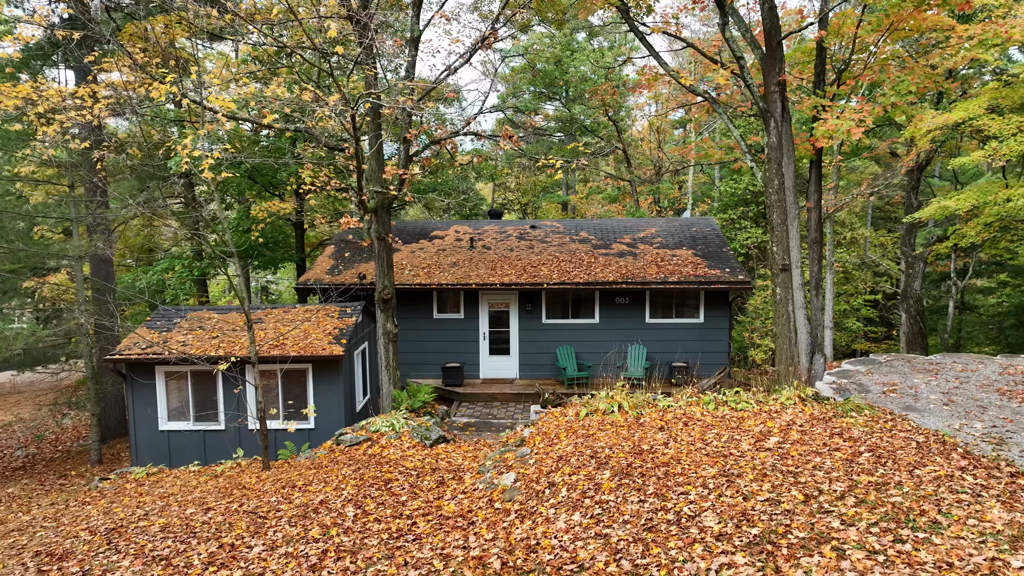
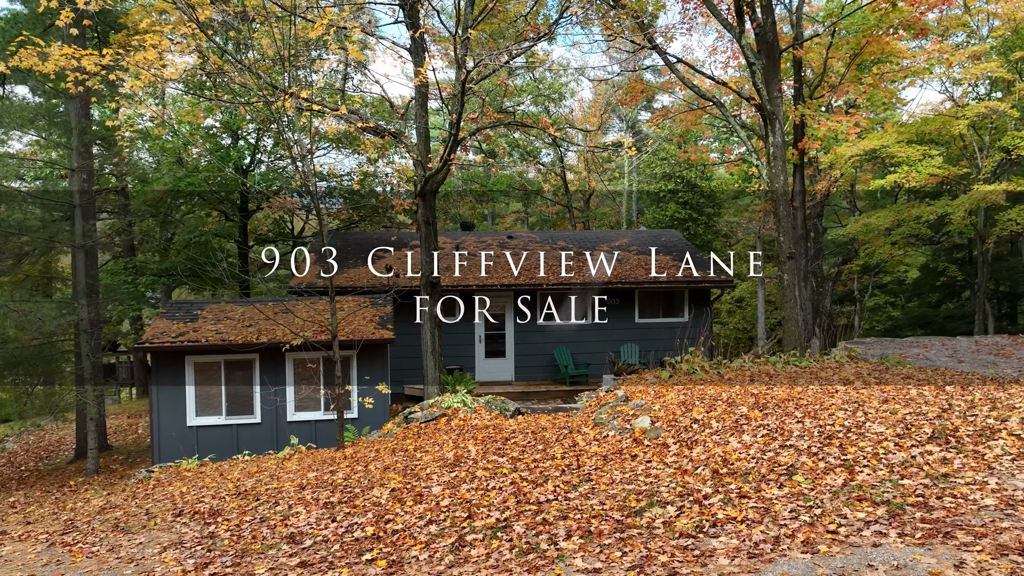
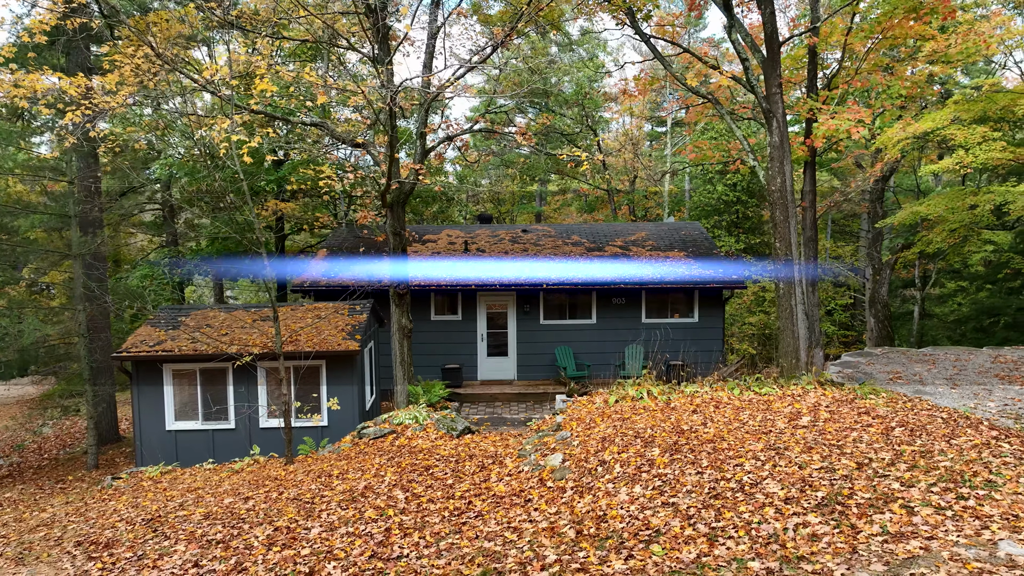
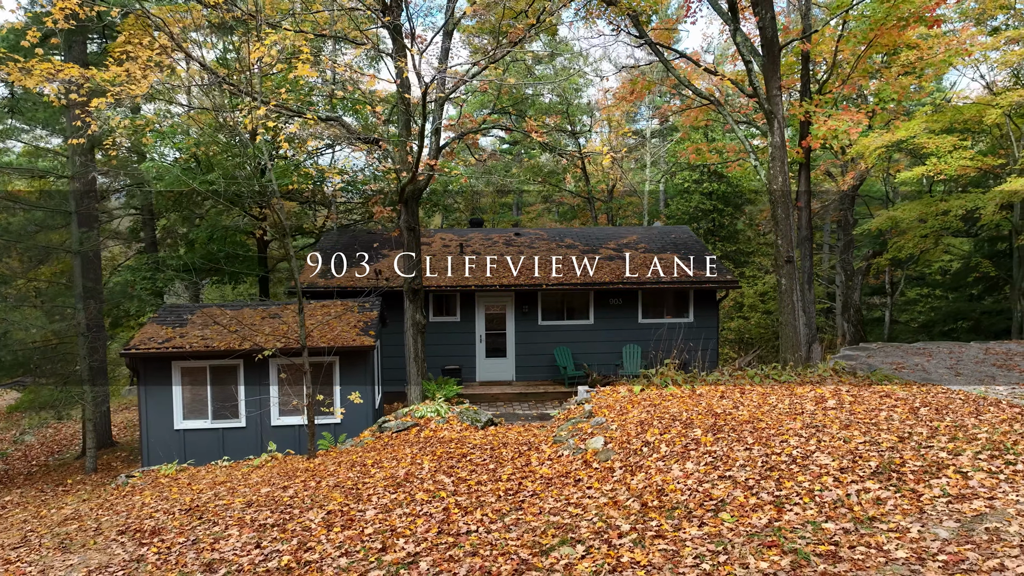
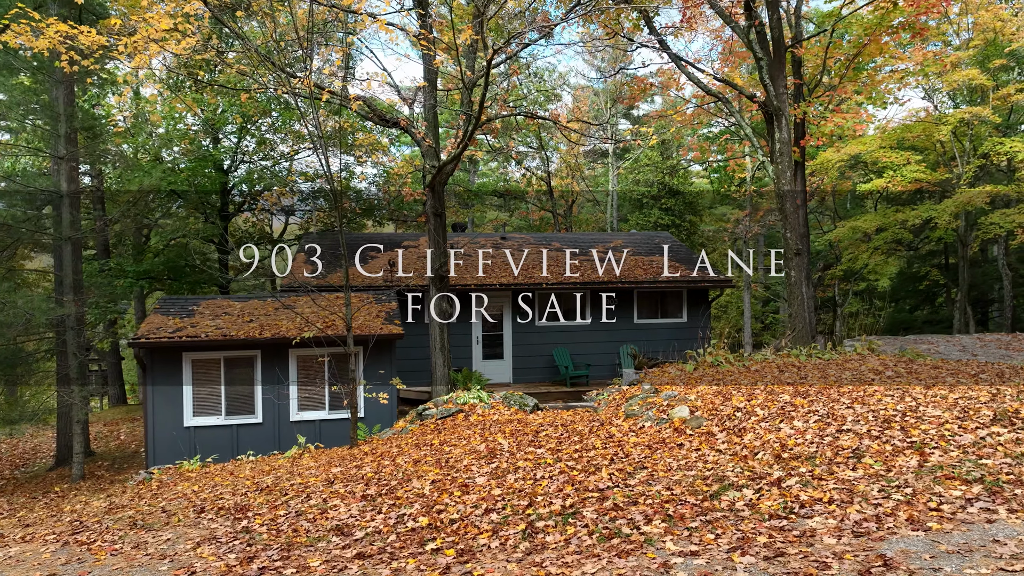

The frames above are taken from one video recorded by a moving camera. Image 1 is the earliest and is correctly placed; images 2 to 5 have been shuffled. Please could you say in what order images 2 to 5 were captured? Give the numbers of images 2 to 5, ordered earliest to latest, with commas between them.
3, 4, 2, 5
